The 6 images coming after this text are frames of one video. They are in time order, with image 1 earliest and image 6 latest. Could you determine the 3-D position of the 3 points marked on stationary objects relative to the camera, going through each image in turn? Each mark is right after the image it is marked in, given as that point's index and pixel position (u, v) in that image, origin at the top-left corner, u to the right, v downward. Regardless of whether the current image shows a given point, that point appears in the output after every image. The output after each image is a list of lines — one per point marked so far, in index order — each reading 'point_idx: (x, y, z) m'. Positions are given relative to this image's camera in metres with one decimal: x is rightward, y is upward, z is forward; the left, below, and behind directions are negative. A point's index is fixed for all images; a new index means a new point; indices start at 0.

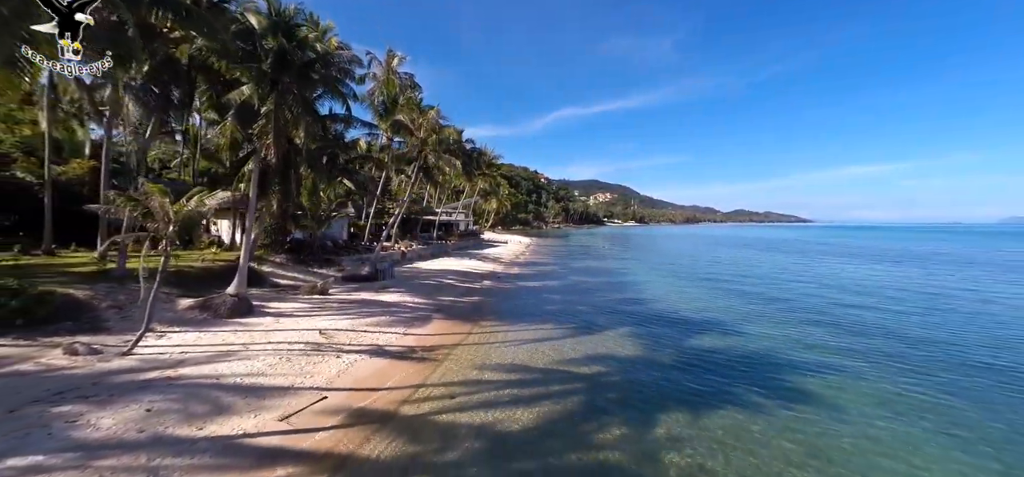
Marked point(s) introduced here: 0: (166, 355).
0: (-8.7, -2.9, +9.3) m
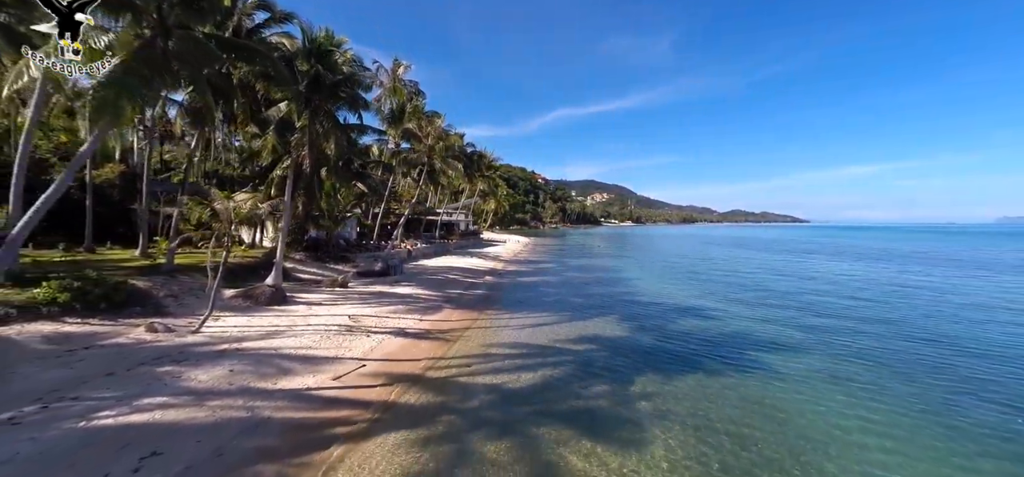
0: (-8.6, -2.8, +11.1) m
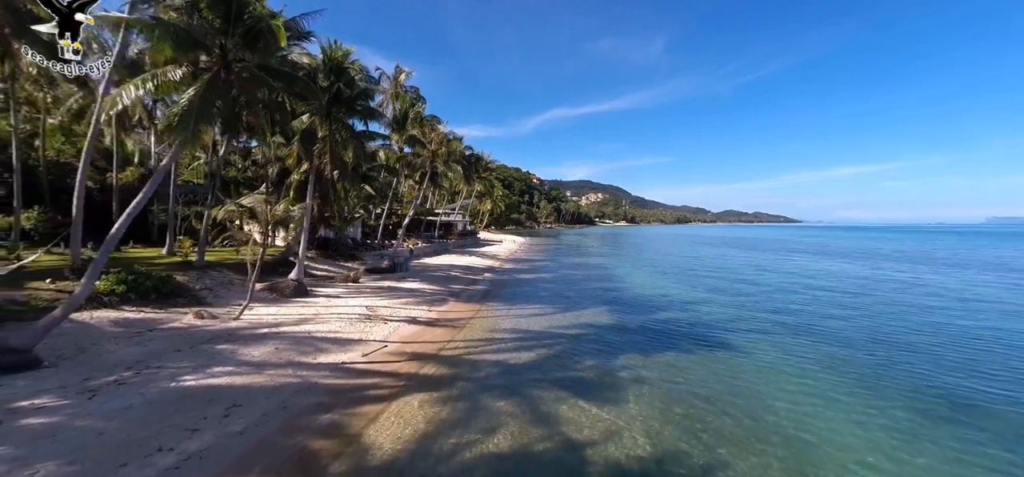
0: (-8.5, -2.8, +12.7) m
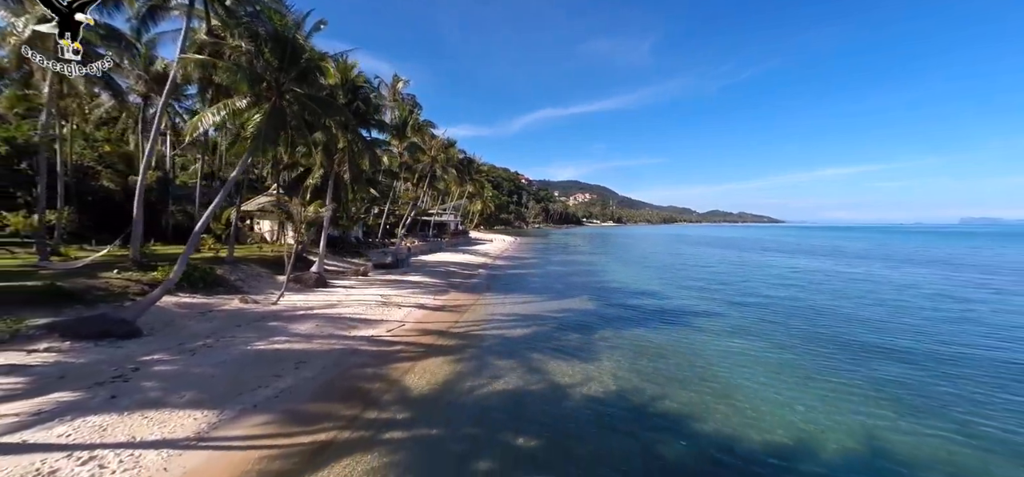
0: (-8.7, -2.7, +14.9) m
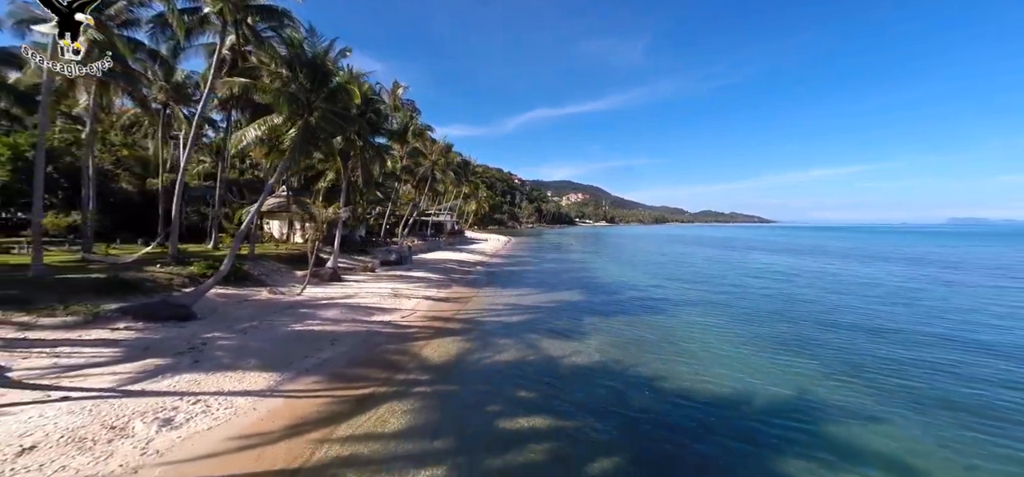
0: (-8.8, -2.6, +16.7) m
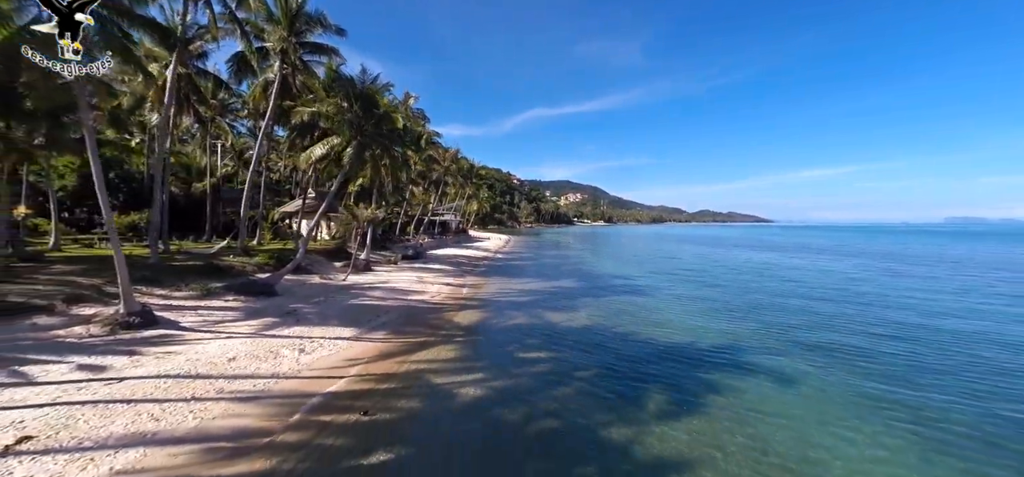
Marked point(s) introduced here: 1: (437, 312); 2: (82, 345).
0: (-8.4, -2.4, +20.3) m
1: (-3.2, -3.2, +15.9) m
2: (-10.7, -2.6, +9.2) m
